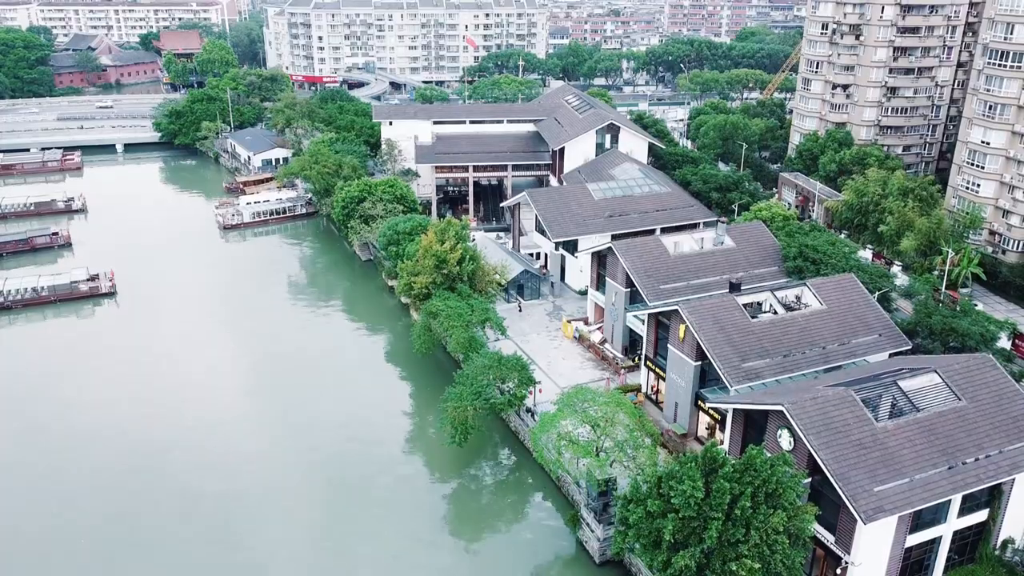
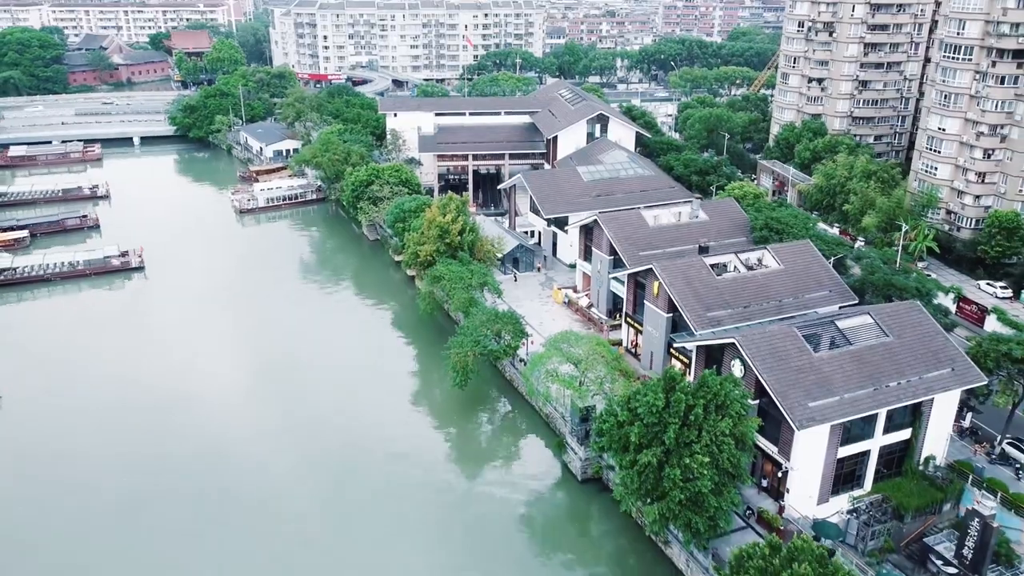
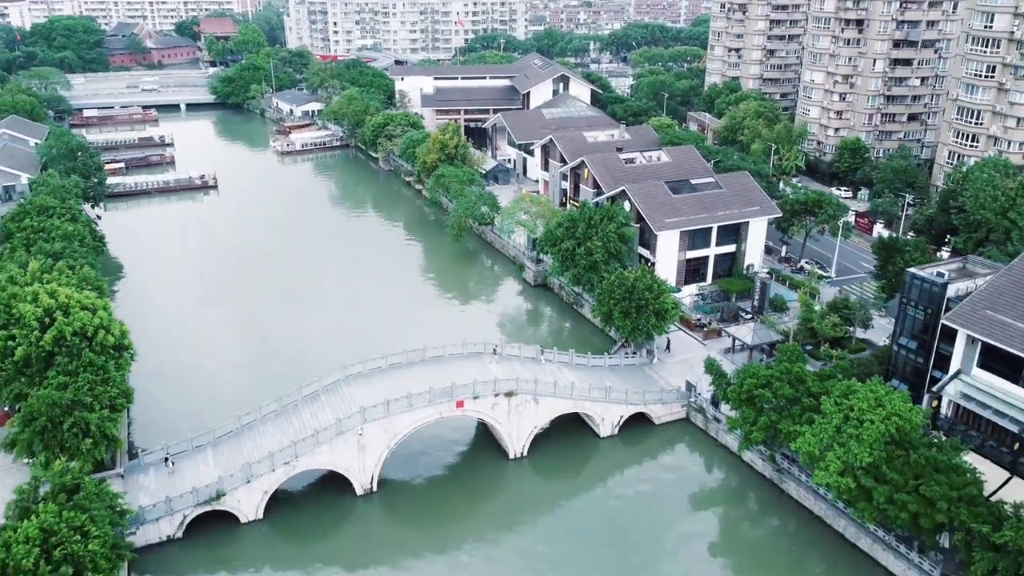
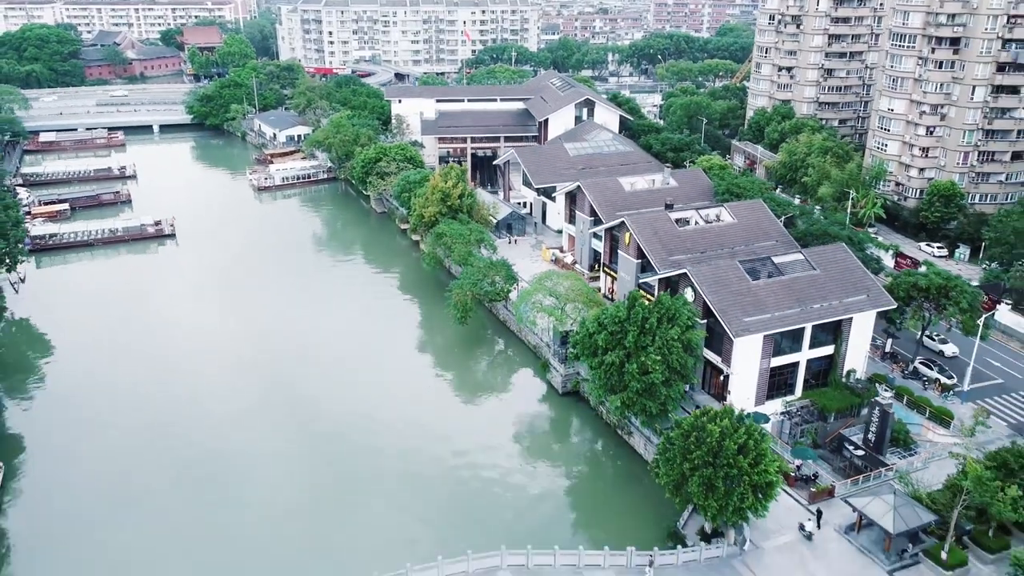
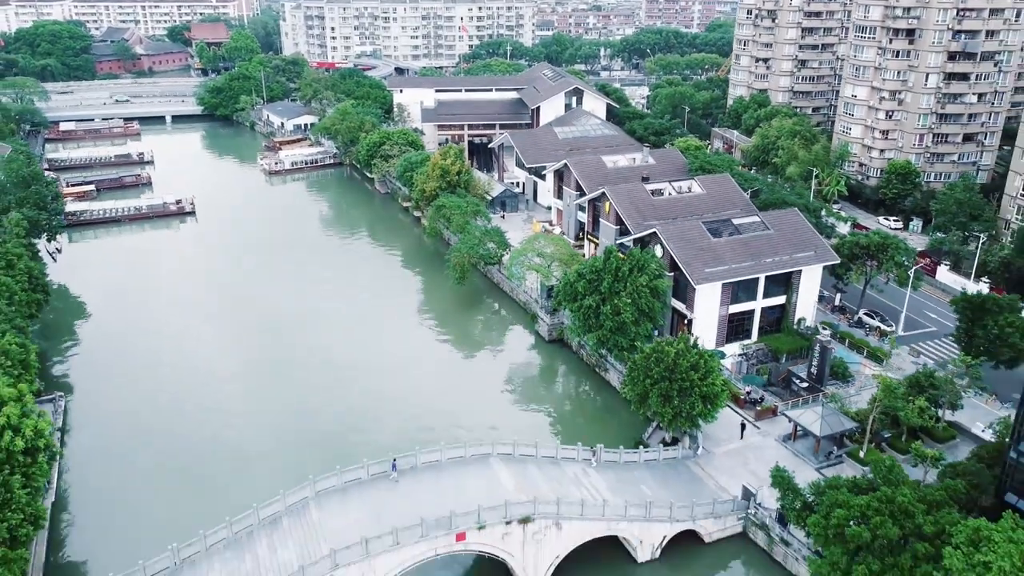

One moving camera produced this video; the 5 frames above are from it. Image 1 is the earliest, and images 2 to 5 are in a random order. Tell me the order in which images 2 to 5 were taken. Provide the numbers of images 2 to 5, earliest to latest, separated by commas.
2, 4, 5, 3
